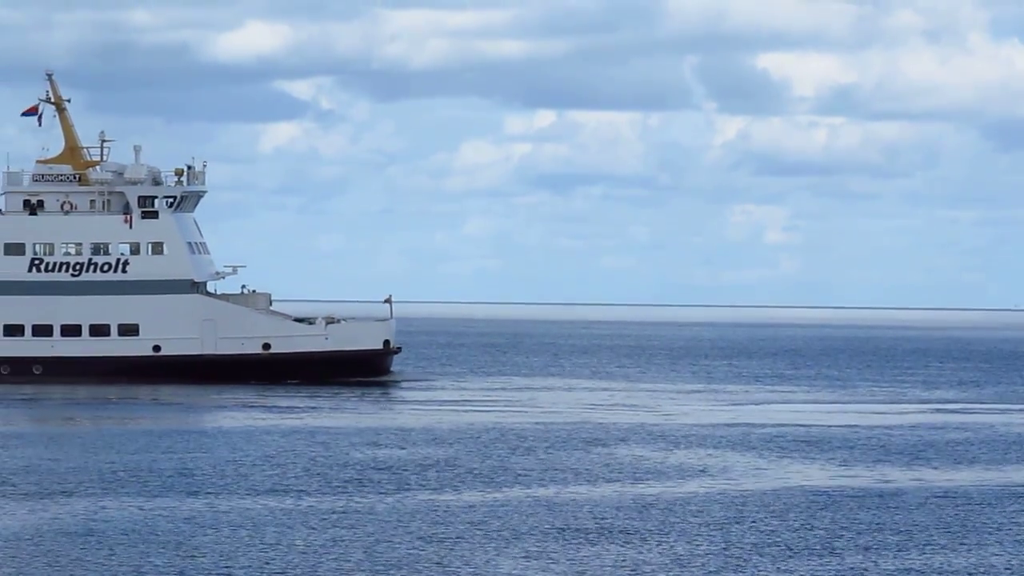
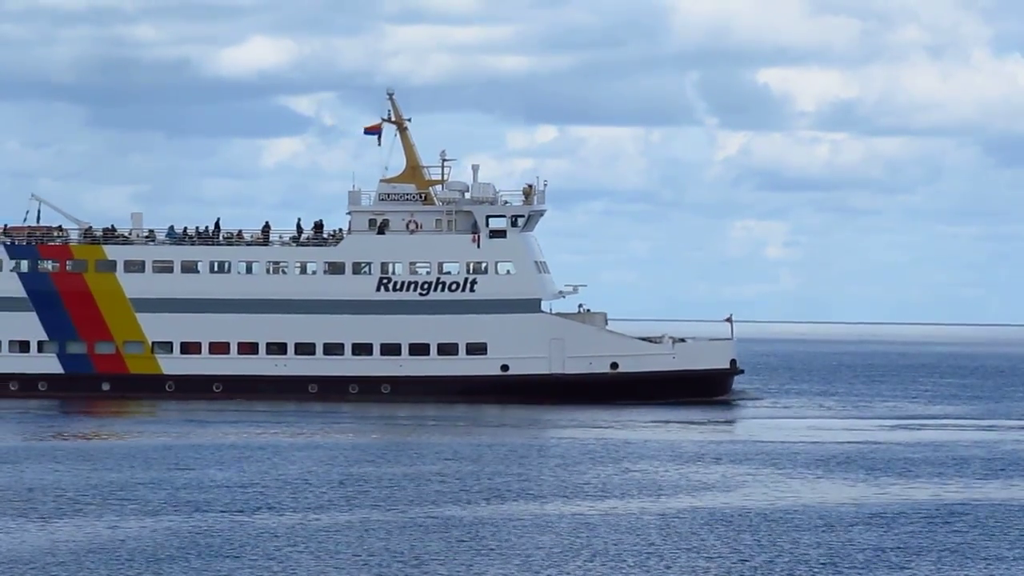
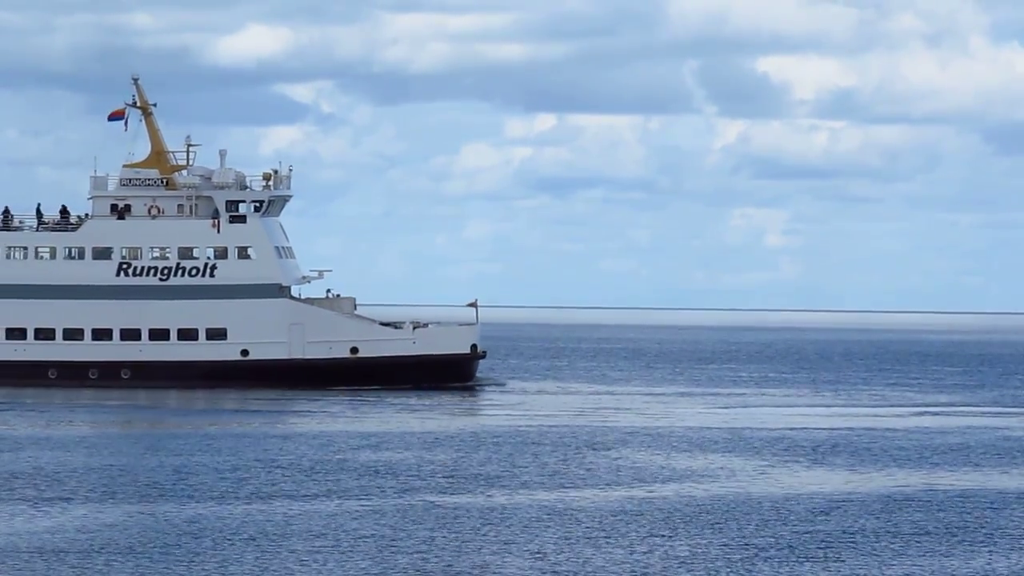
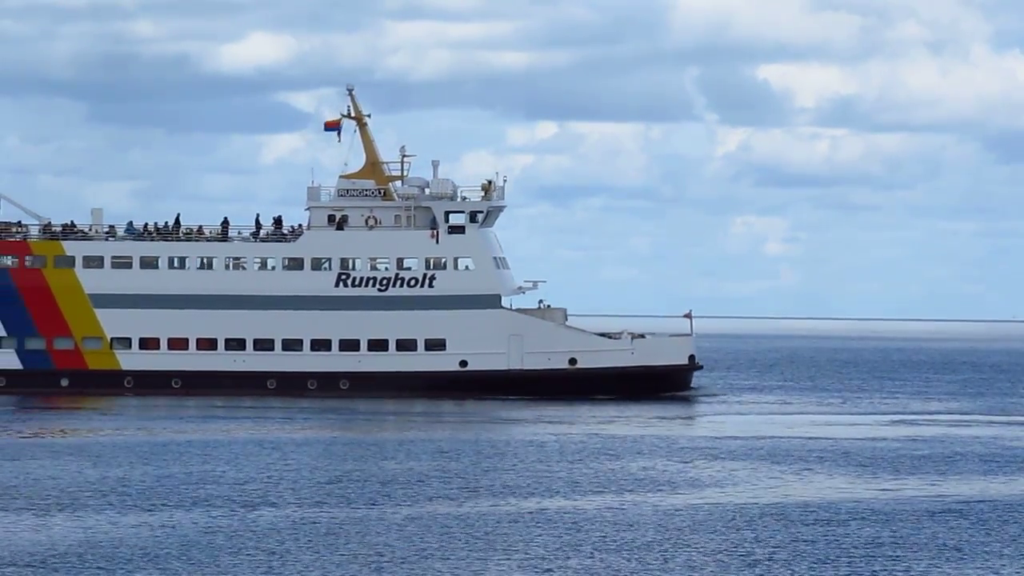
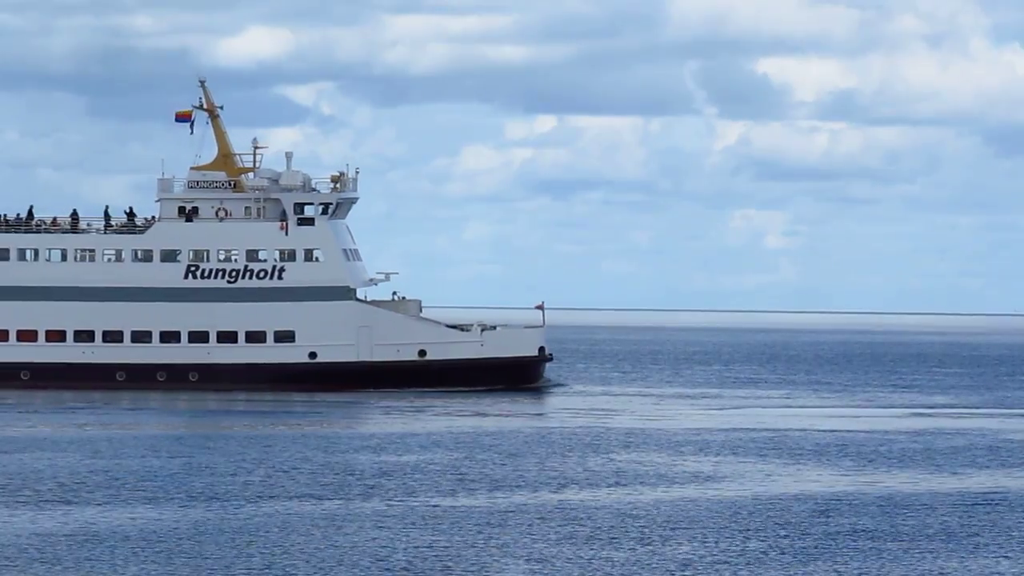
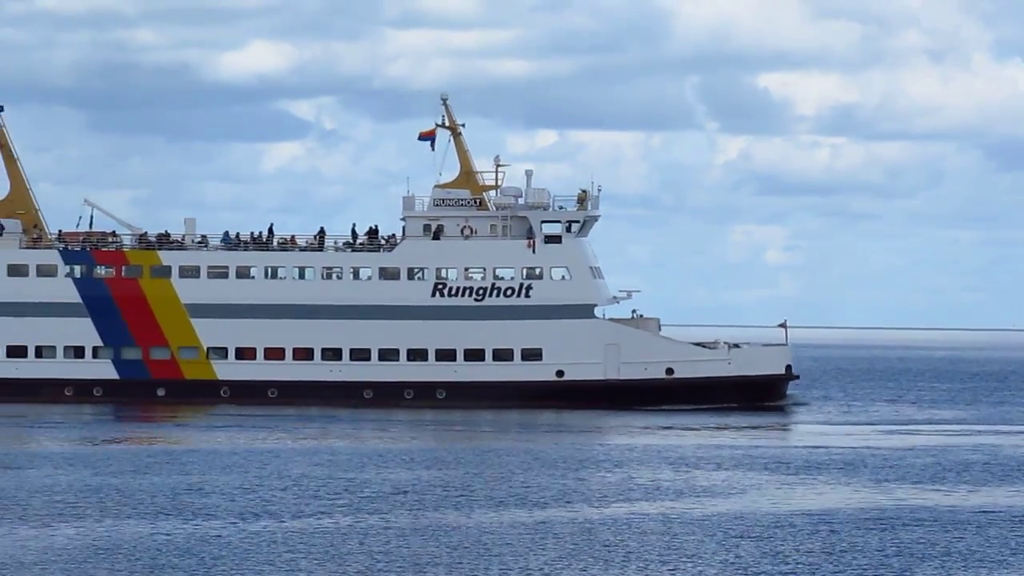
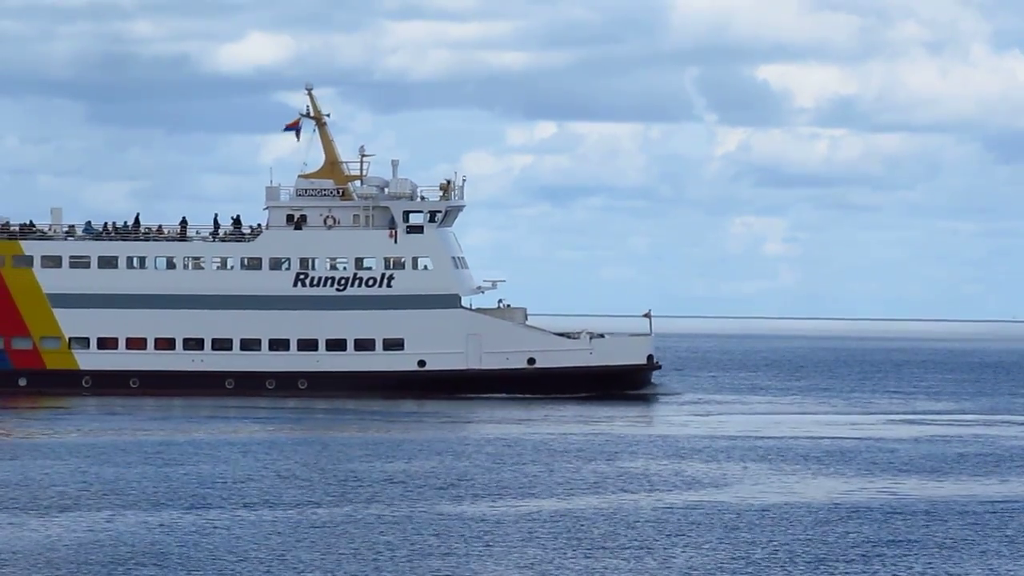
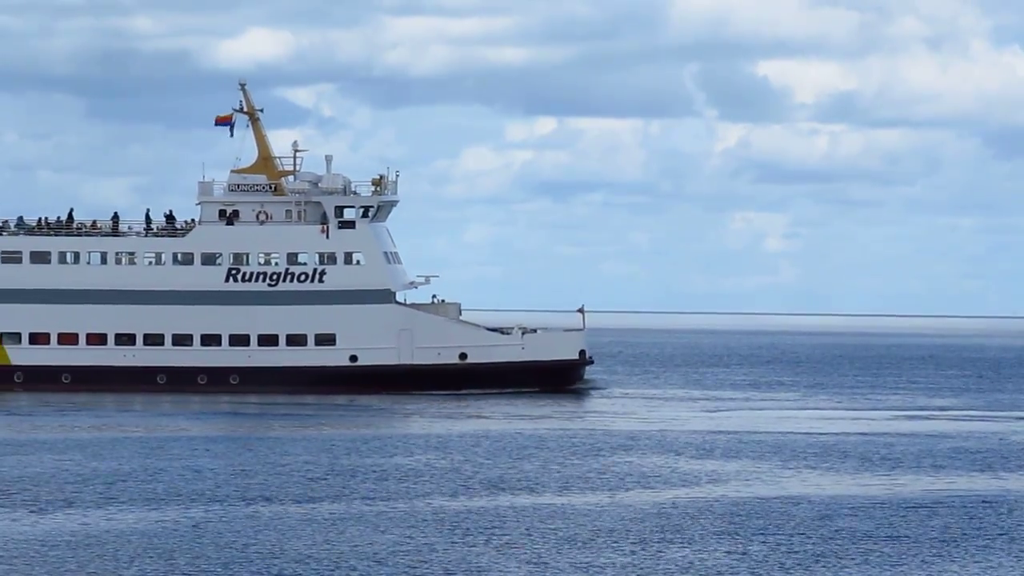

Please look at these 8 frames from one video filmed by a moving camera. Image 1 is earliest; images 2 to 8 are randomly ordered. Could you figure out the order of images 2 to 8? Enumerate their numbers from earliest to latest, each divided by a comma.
3, 5, 8, 7, 4, 2, 6
